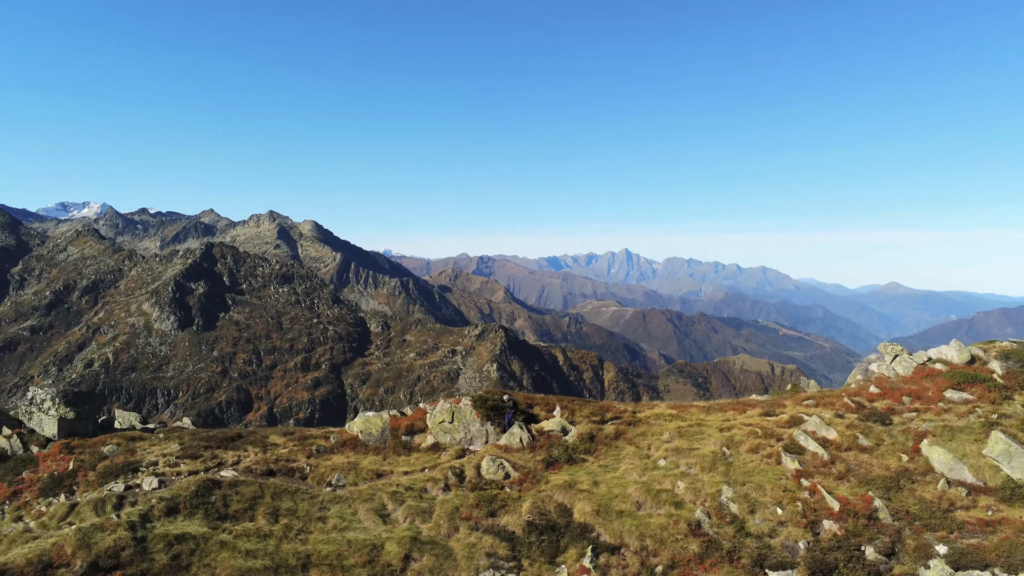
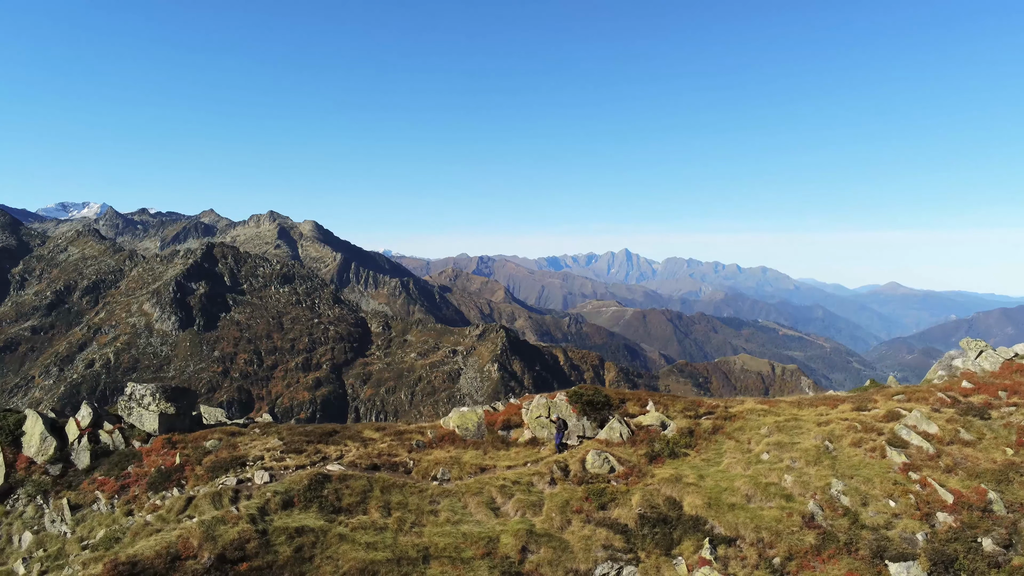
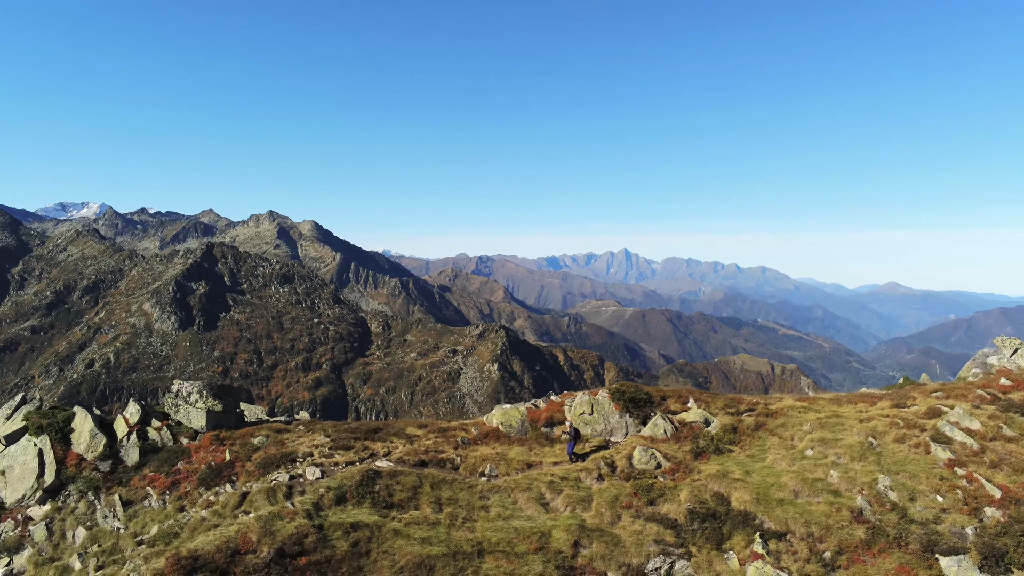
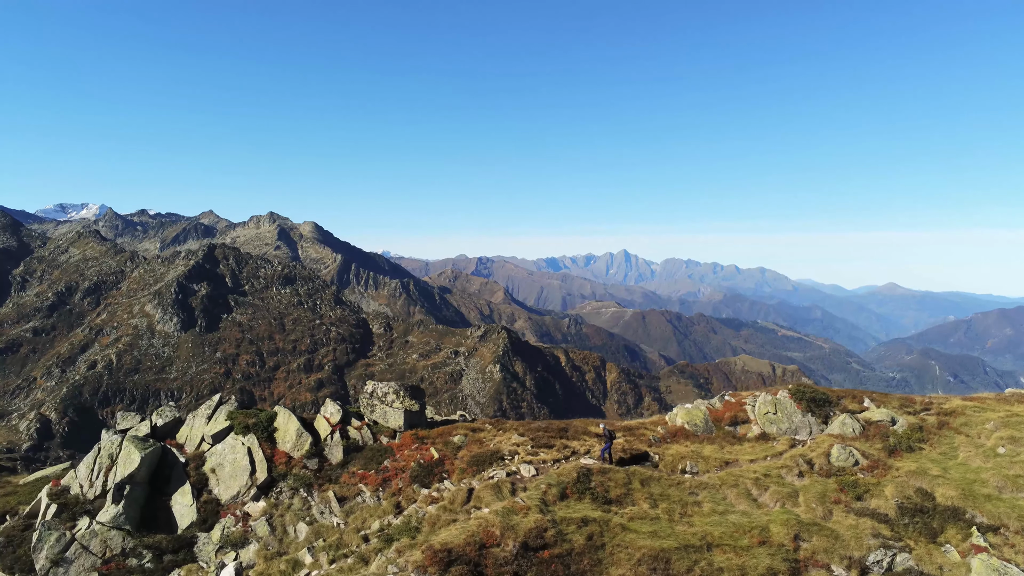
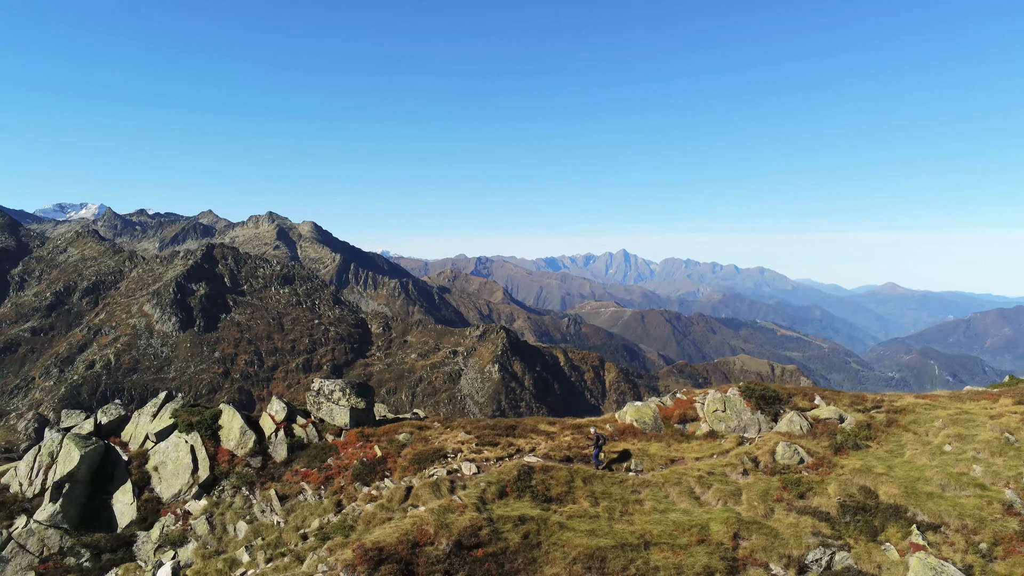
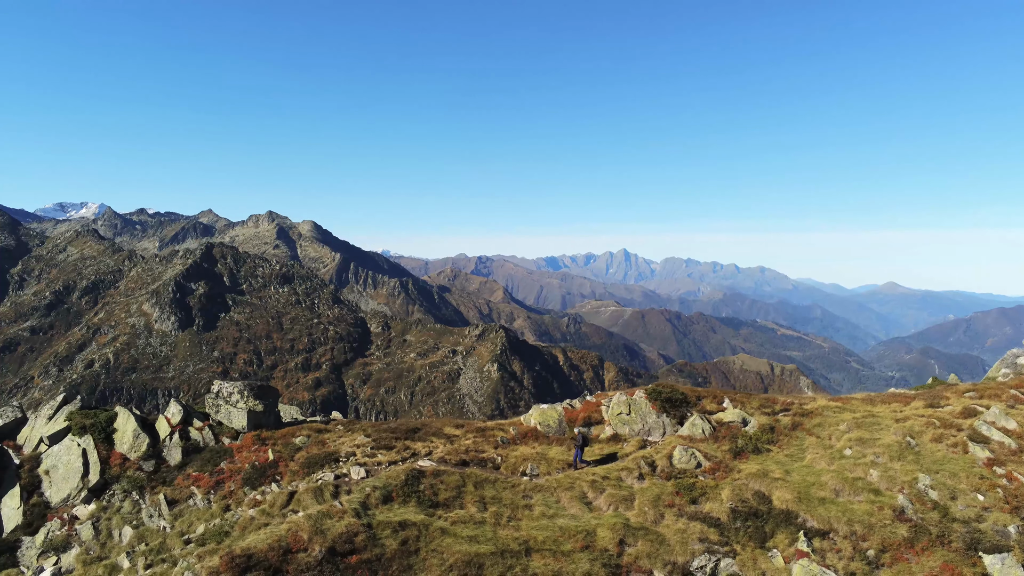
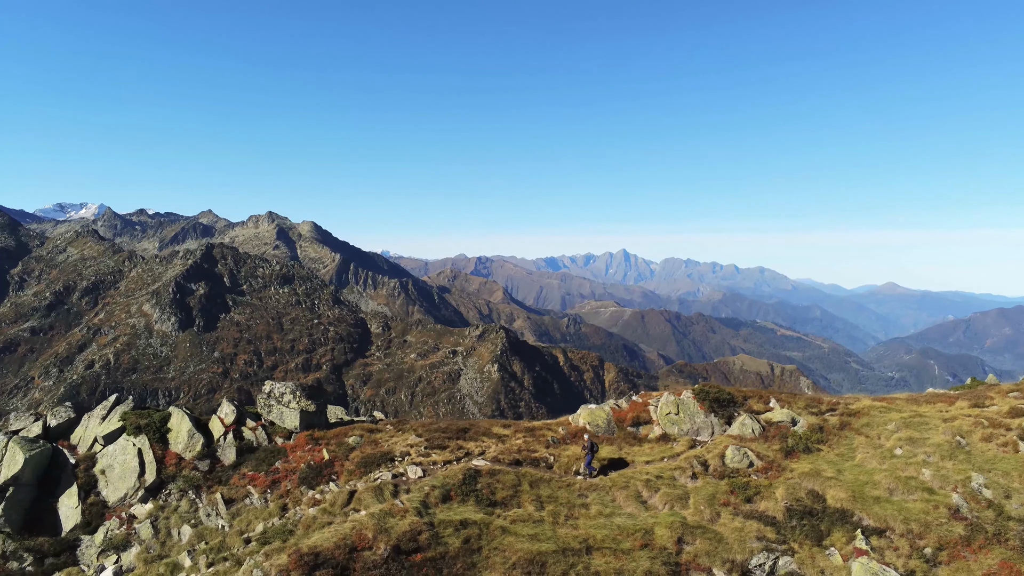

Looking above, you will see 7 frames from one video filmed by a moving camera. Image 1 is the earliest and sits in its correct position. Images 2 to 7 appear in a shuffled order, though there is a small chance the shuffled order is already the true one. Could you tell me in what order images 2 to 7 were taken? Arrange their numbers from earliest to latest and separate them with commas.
2, 3, 6, 7, 5, 4
